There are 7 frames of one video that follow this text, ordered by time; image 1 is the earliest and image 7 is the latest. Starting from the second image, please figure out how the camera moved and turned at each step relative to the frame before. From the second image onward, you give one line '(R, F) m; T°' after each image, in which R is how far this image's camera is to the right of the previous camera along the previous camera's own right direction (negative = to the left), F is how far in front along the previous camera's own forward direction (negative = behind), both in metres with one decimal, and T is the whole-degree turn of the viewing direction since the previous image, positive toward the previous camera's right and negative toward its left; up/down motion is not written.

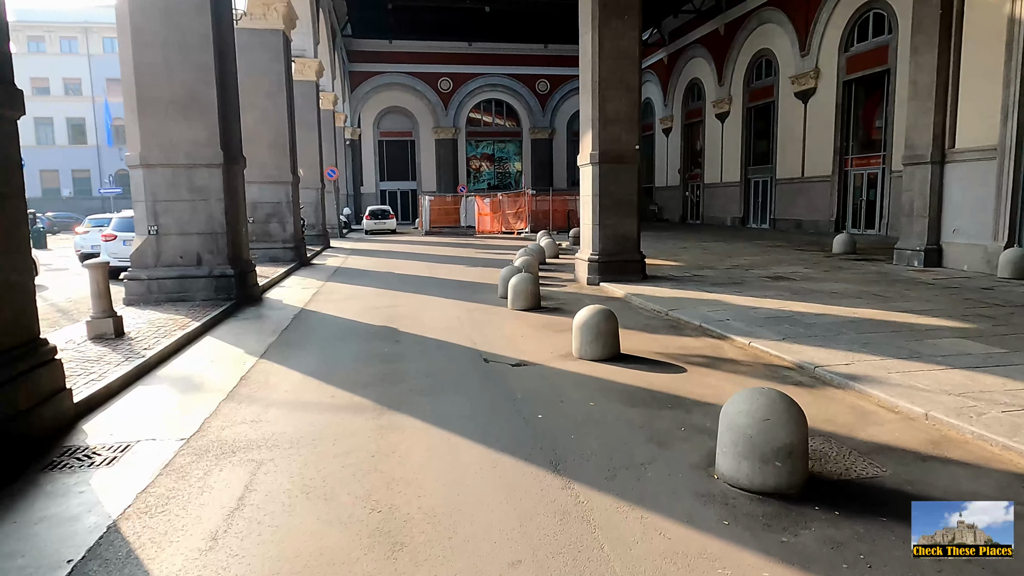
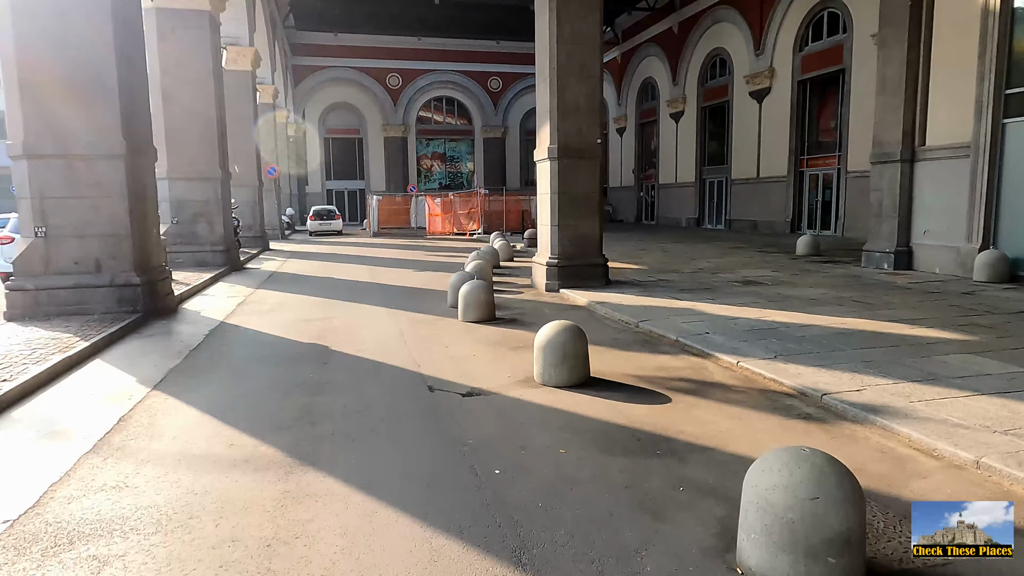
(0.0, +1.1) m; +4°
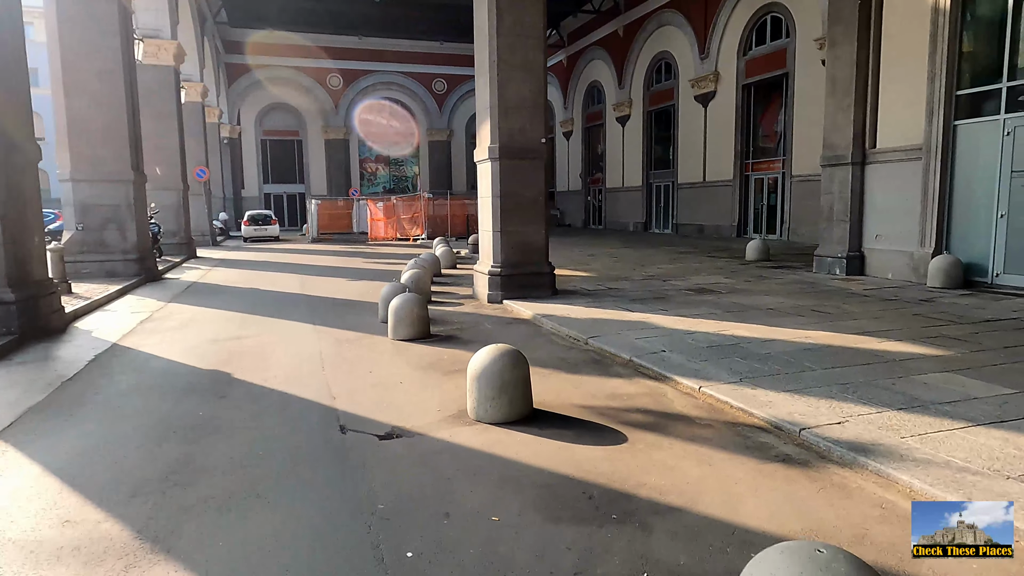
(+0.2, +0.9) m; +4°
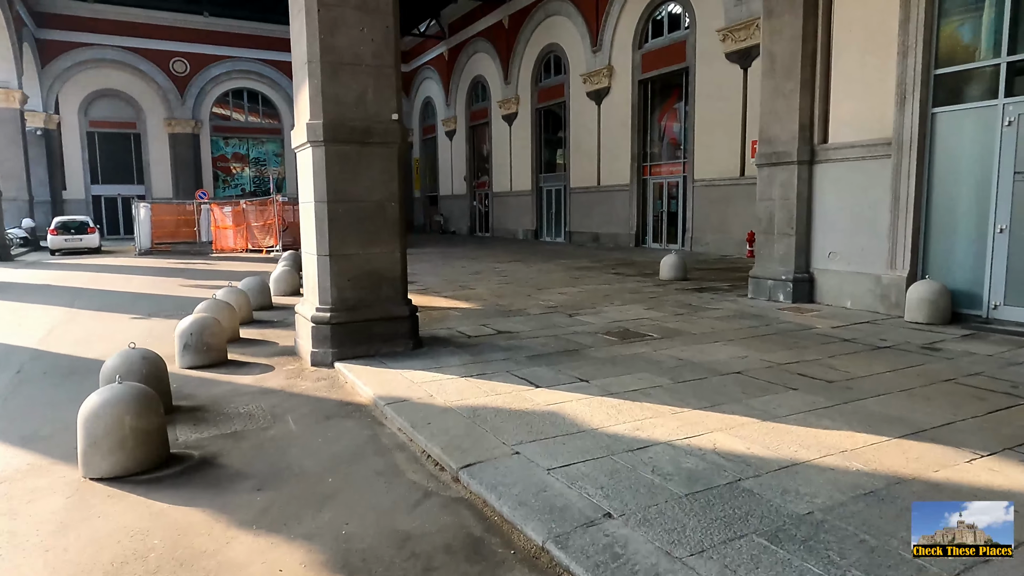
(+0.5, +3.5) m; +10°
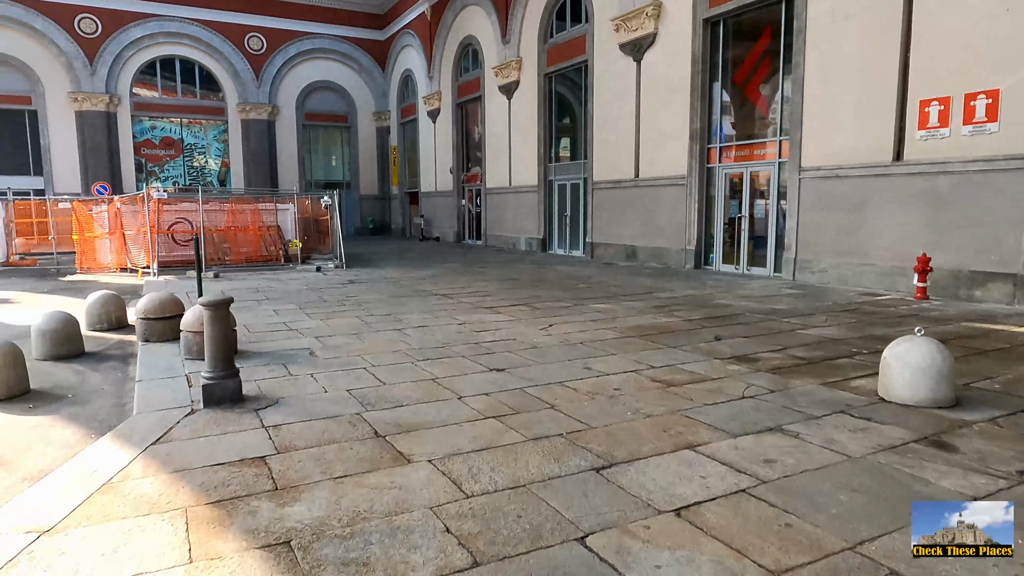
(+2.7, +1.2) m; +2°
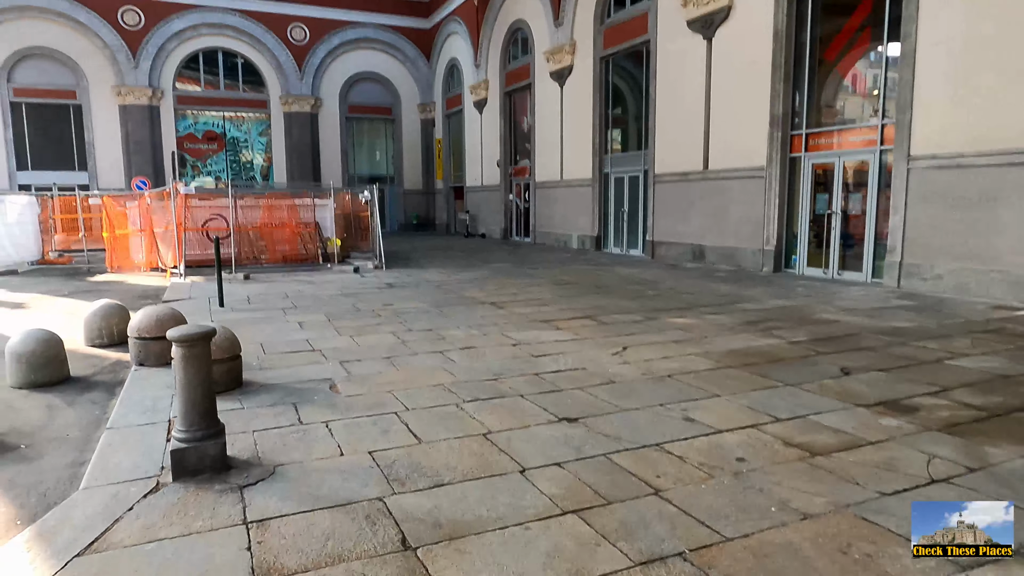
(-0.2, +1.5) m; -4°
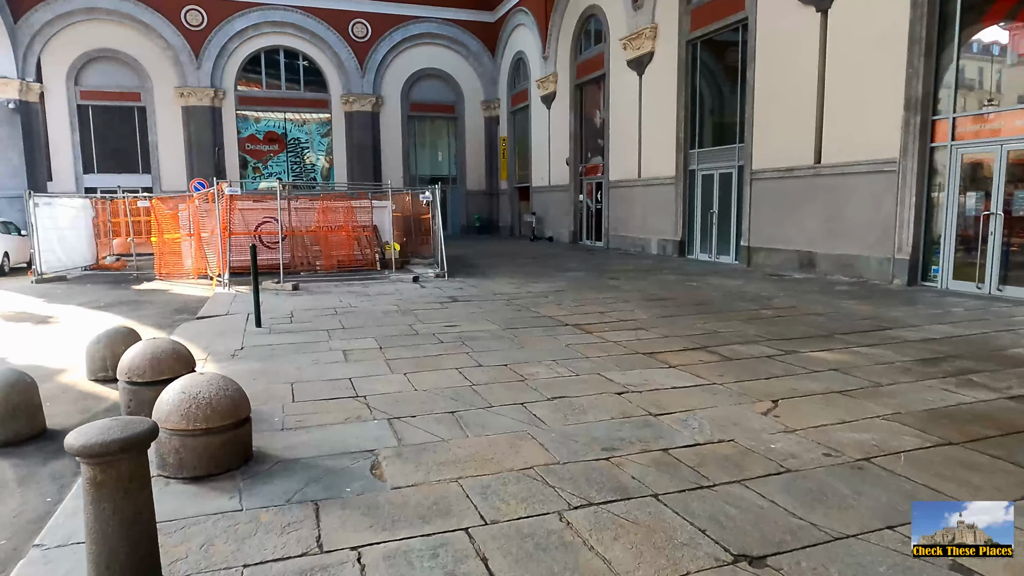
(-0.4, +1.8) m; -5°
